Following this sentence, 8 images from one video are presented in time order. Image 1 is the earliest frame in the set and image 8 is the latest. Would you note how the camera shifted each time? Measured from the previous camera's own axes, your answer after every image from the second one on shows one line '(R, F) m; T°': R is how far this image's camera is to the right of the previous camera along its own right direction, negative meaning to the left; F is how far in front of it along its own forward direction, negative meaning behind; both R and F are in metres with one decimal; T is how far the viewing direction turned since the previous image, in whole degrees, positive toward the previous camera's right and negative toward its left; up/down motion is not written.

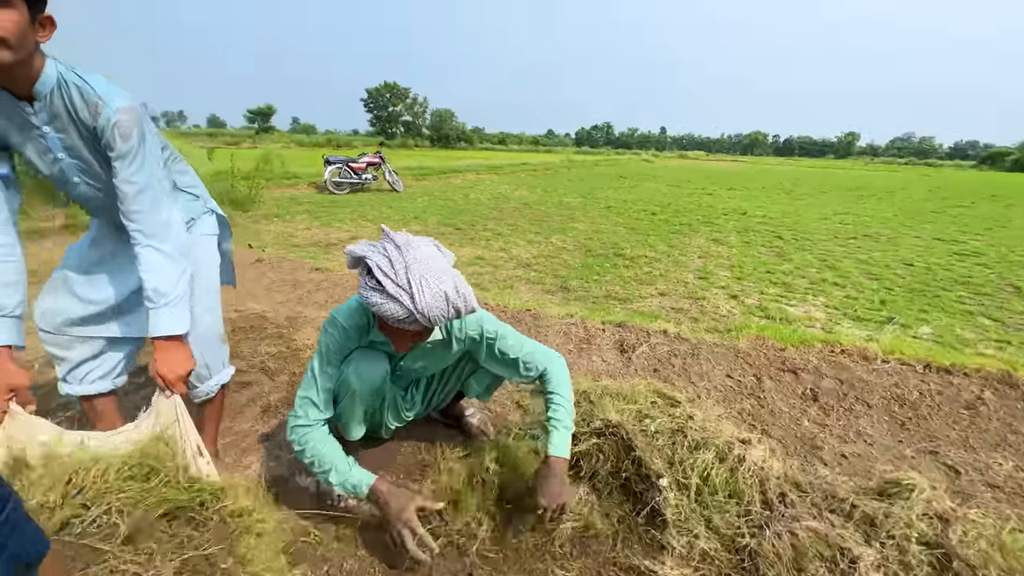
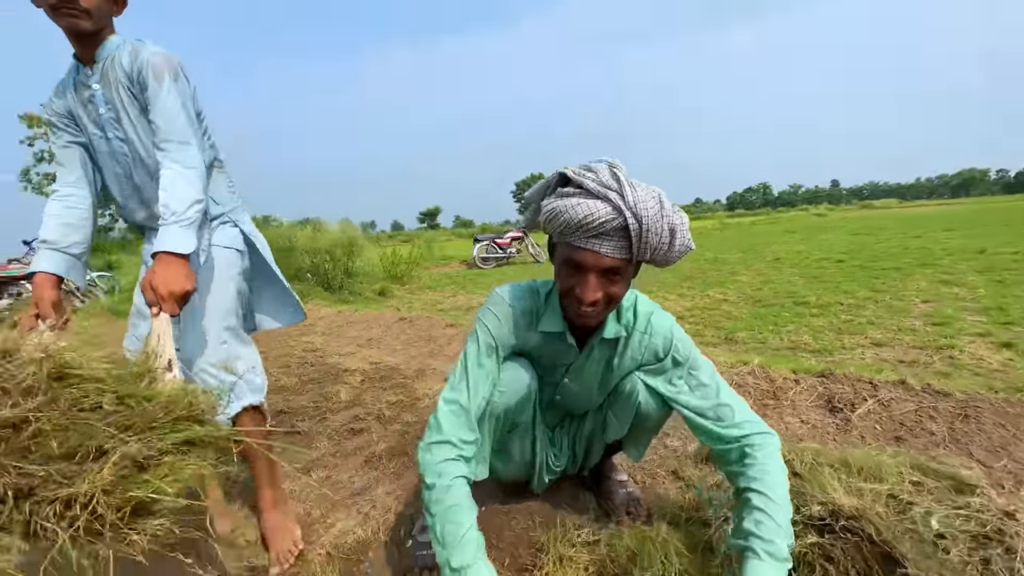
(0.0, +0.5) m; -19°
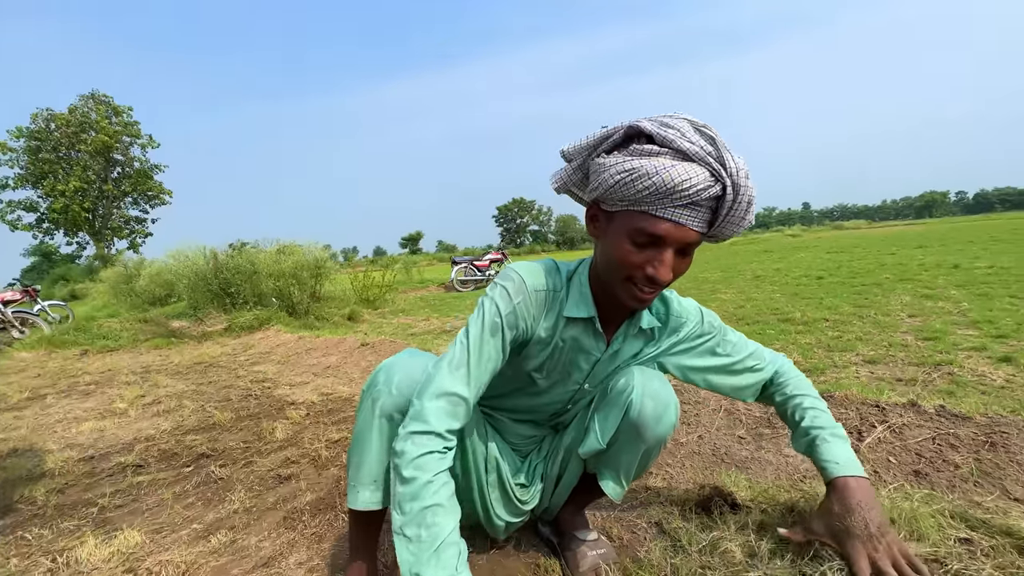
(+0.1, +0.3) m; +2°
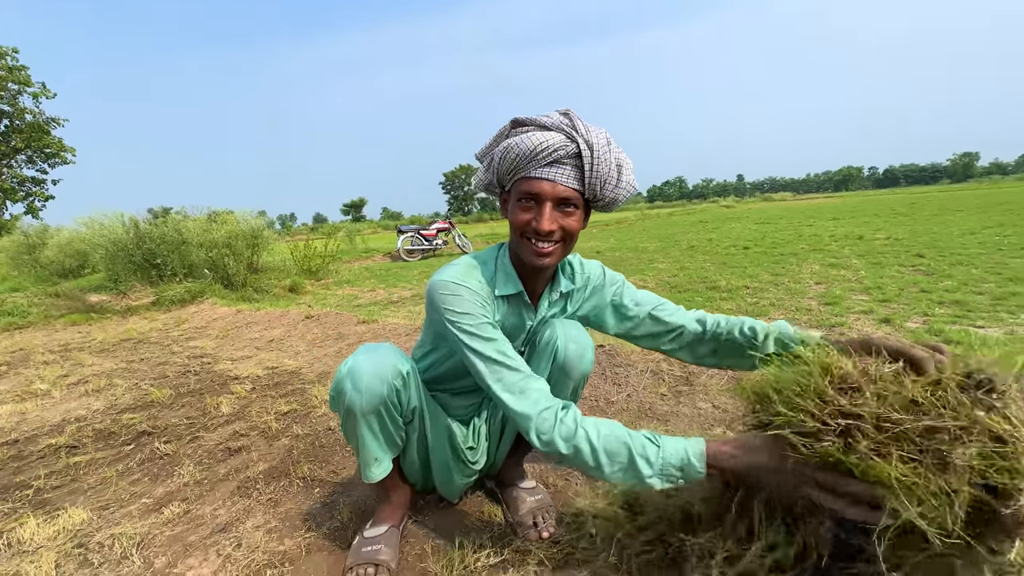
(0.0, -0.1) m; +7°
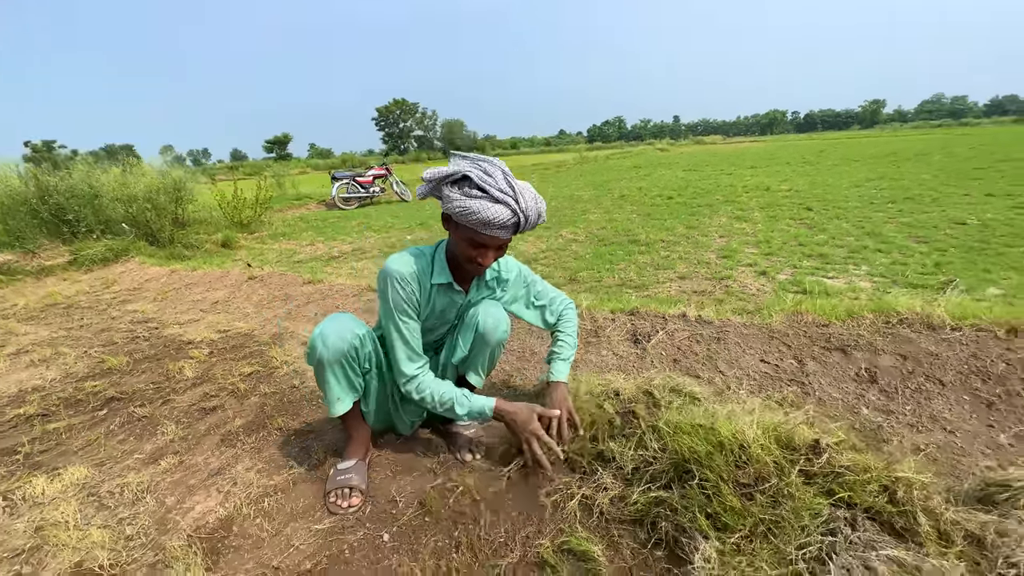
(0.0, -0.4) m; +7°
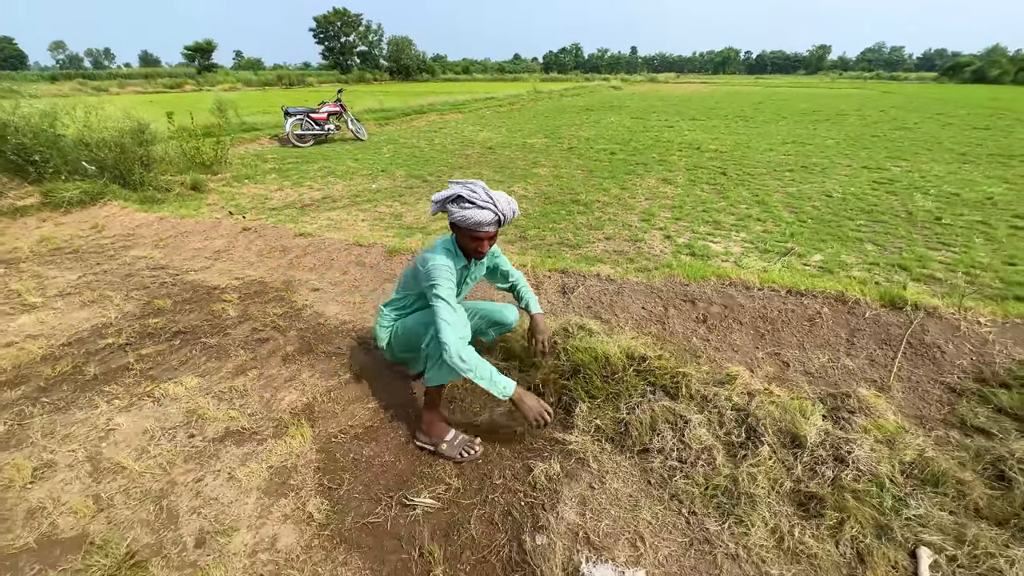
(-0.1, -1.1) m; +7°
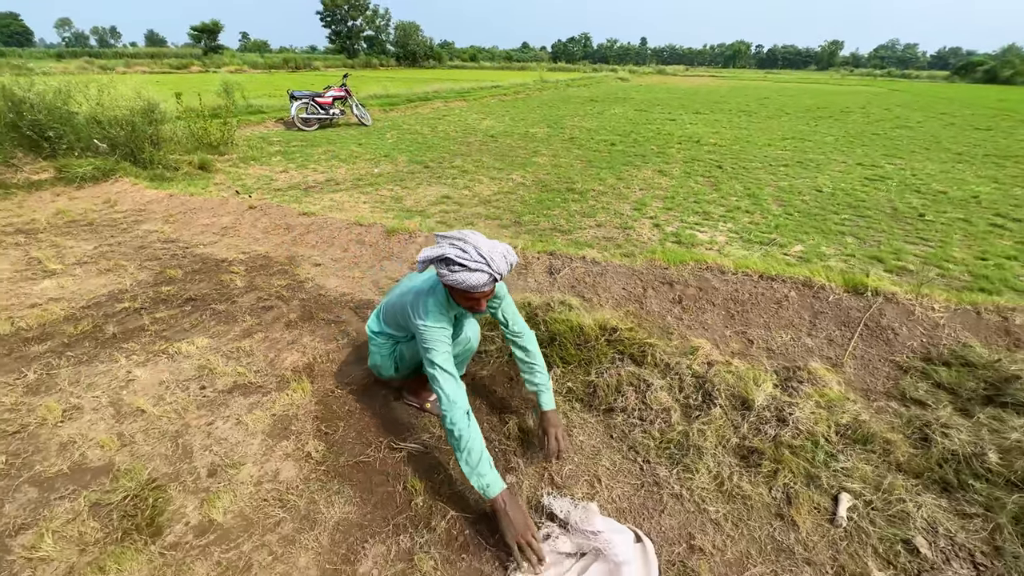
(+0.1, -0.3) m; 0°
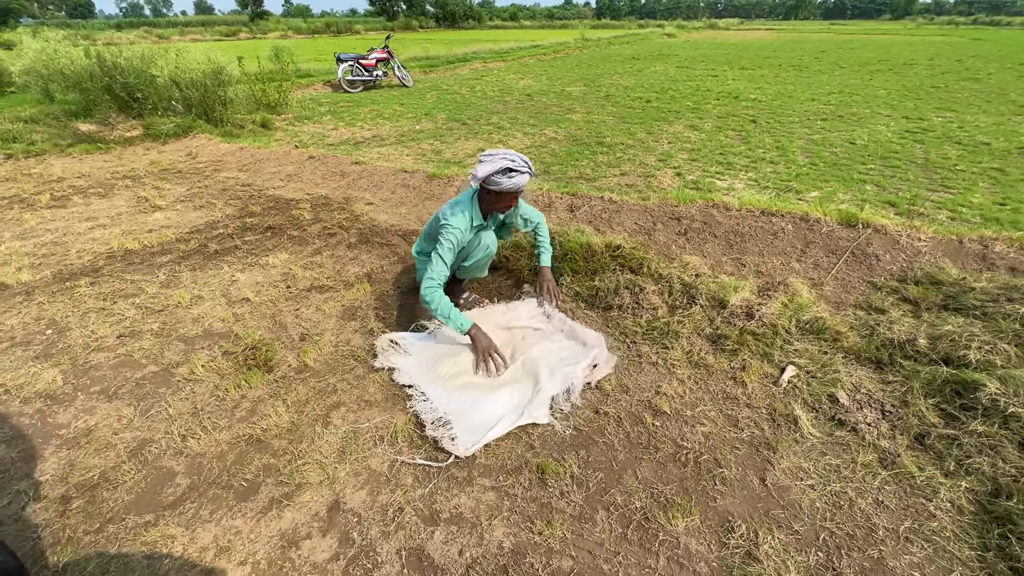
(+0.1, -0.6) m; -5°
